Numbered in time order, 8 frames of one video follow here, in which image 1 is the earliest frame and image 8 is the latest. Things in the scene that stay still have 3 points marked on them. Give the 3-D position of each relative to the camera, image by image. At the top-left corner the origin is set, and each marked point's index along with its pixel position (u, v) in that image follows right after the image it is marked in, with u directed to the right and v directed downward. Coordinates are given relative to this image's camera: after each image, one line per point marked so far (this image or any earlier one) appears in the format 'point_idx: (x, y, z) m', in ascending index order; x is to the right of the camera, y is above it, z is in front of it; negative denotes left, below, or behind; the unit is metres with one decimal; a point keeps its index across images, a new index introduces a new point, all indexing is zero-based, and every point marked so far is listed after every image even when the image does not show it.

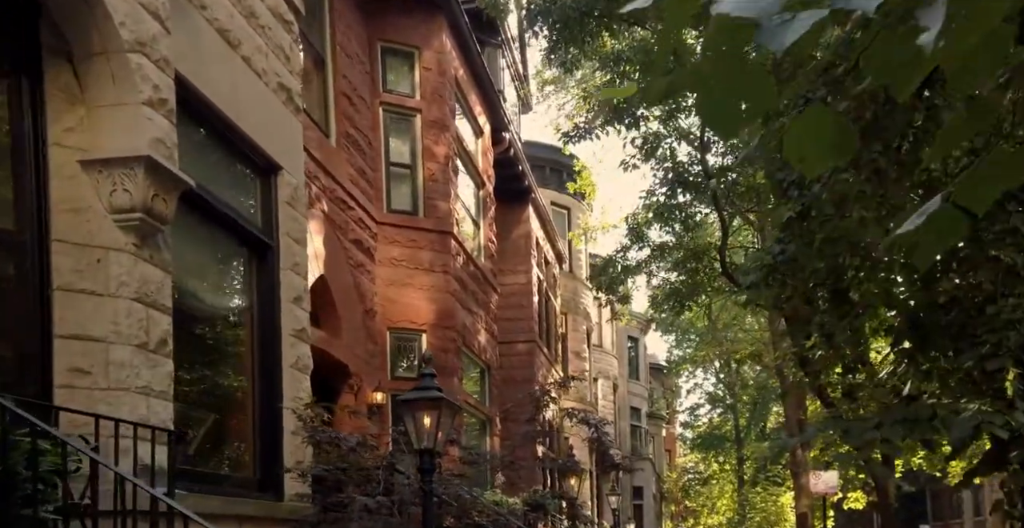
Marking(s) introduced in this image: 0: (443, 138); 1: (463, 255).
0: (-0.8, +1.5, +13.8) m
1: (-0.6, +0.1, +14.3) m
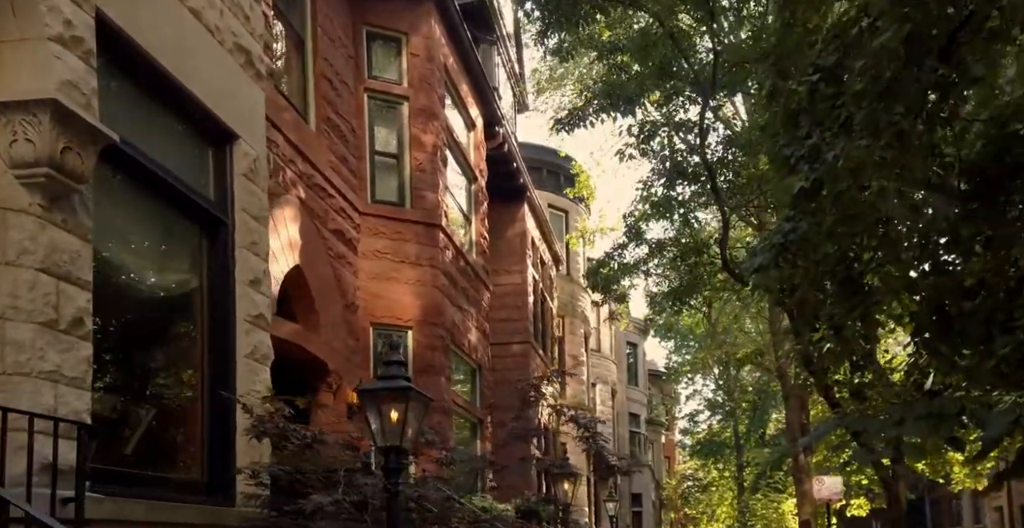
0: (-0.9, +1.6, +13.2) m
1: (-0.7, +0.2, +13.7) m
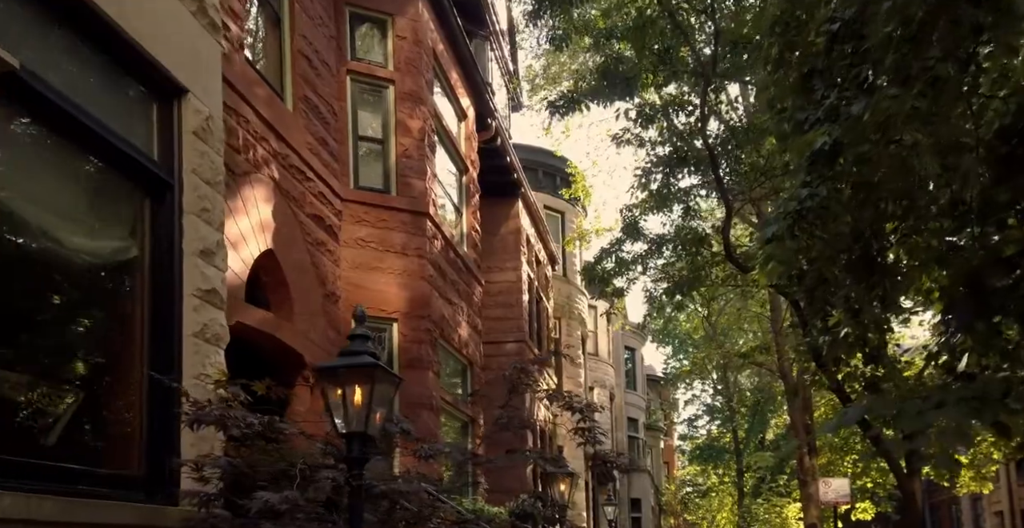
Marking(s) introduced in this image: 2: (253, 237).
0: (-1.0, +1.7, +12.5) m
1: (-0.8, +0.3, +13.0) m
2: (-2.0, +0.2, +8.6) m
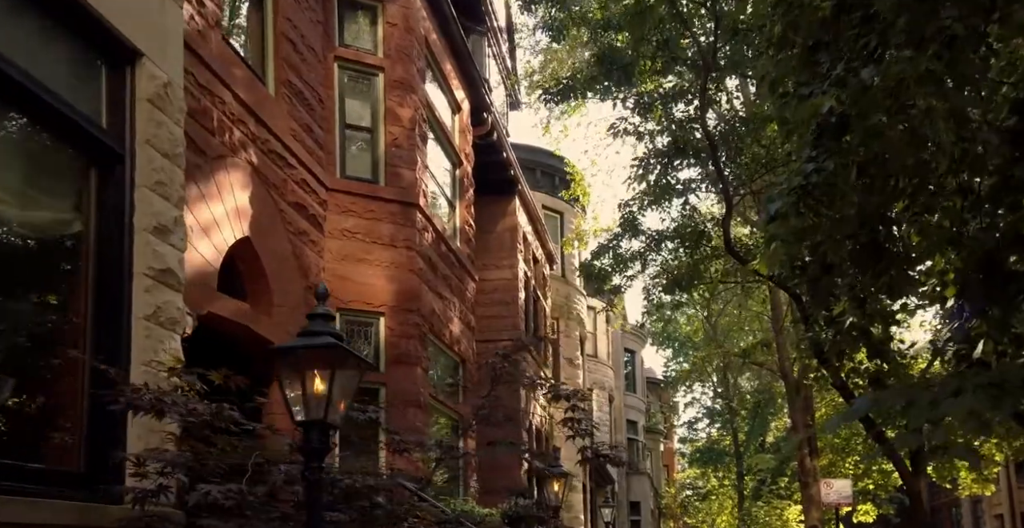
0: (-1.1, +1.8, +12.1) m
1: (-0.9, +0.4, +12.6) m
2: (-2.1, +0.3, +8.2) m
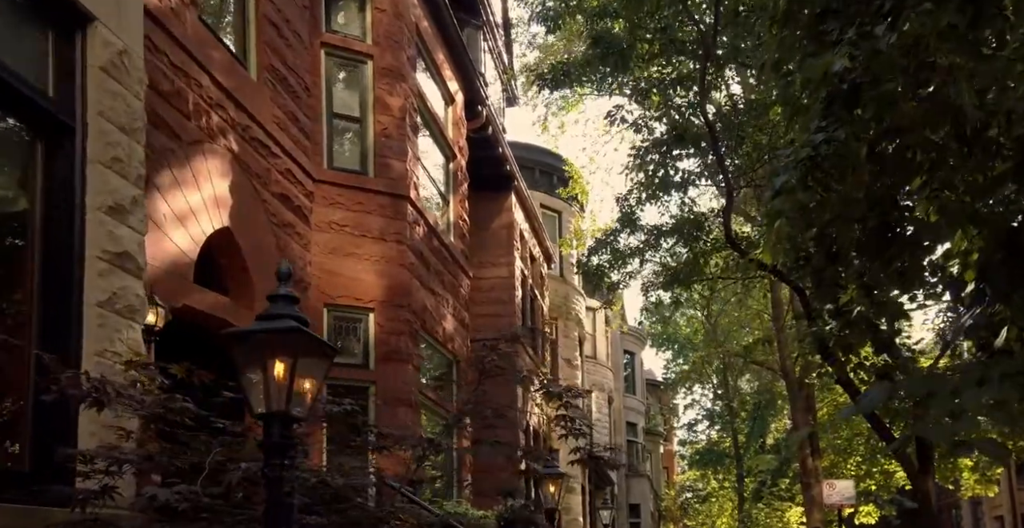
0: (-1.2, +1.9, +11.7) m
1: (-1.0, +0.4, +12.2) m
2: (-2.2, +0.4, +7.8) m
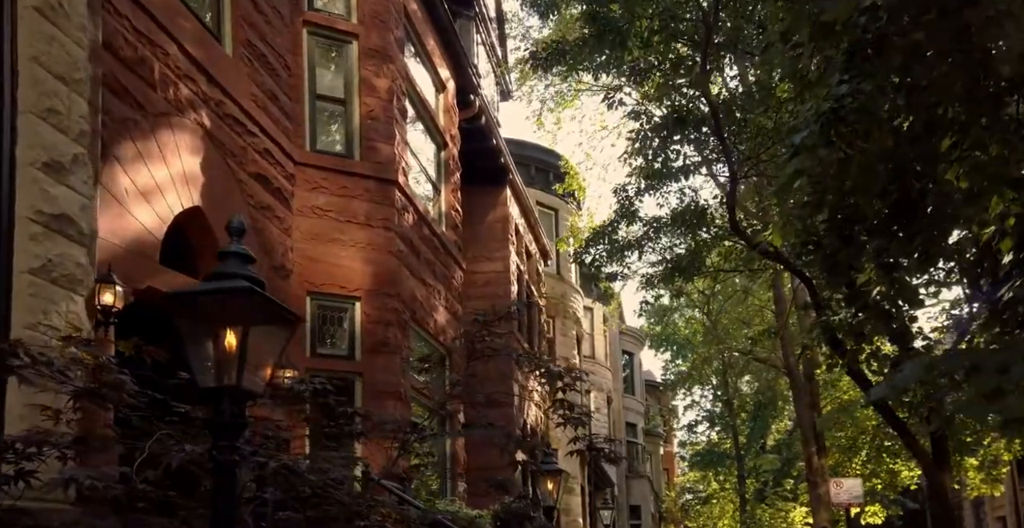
0: (-1.3, +2.0, +11.2) m
1: (-1.0, +0.5, +11.6) m
2: (-2.2, +0.5, +7.3) m
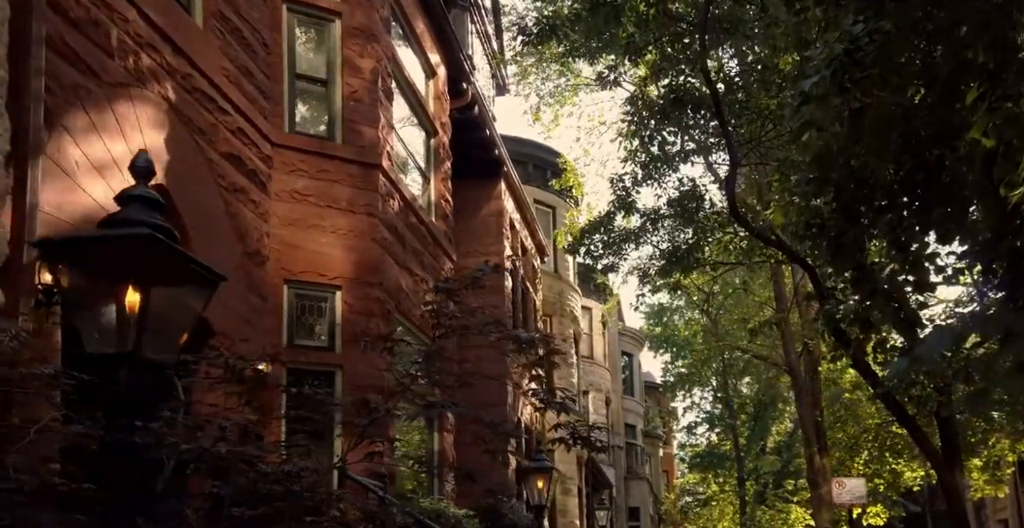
0: (-1.4, +2.1, +10.7) m
1: (-1.1, +0.7, +11.1) m
2: (-2.3, +0.6, +6.8) m
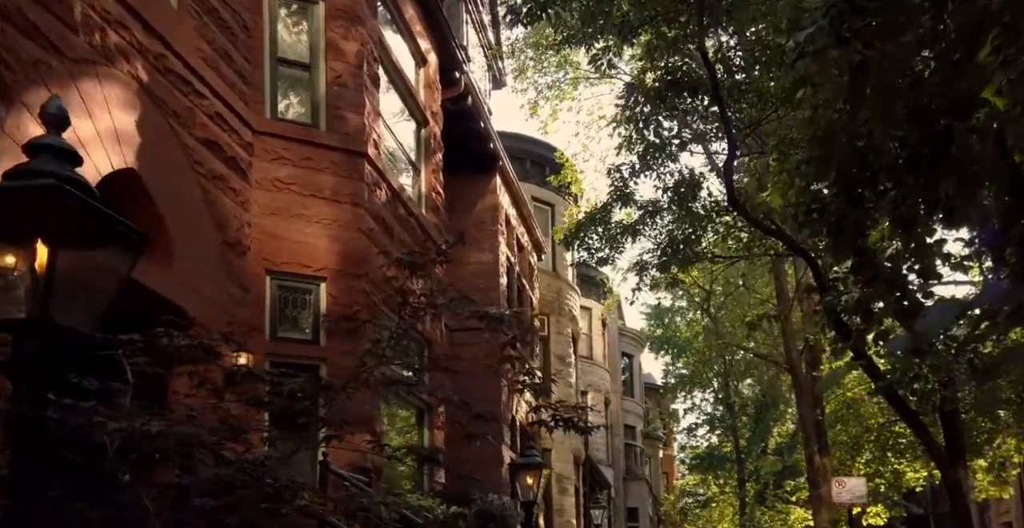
0: (-1.5, +2.2, +10.4) m
1: (-1.2, +0.7, +10.8) m
2: (-2.4, +0.7, +6.5) m
